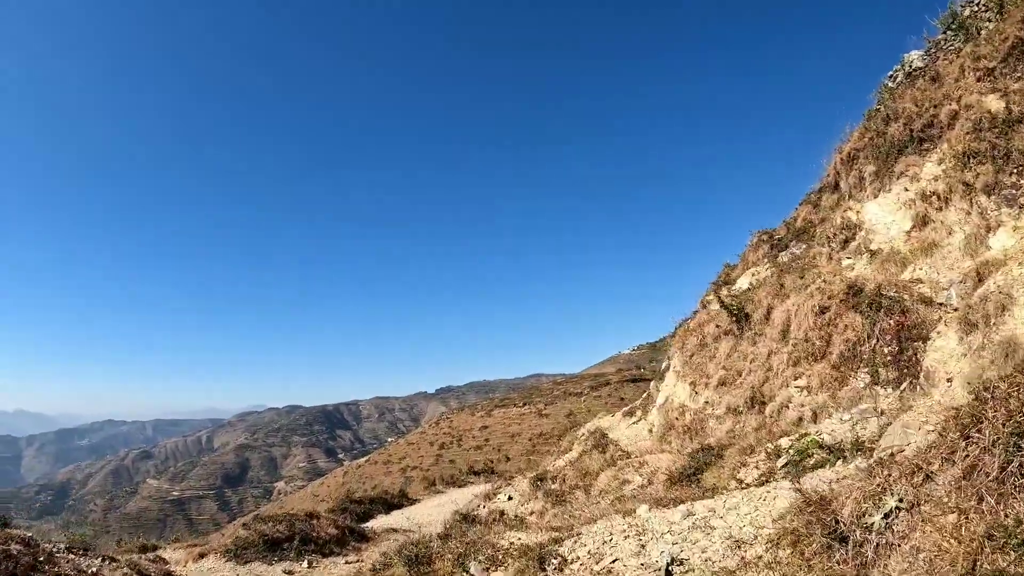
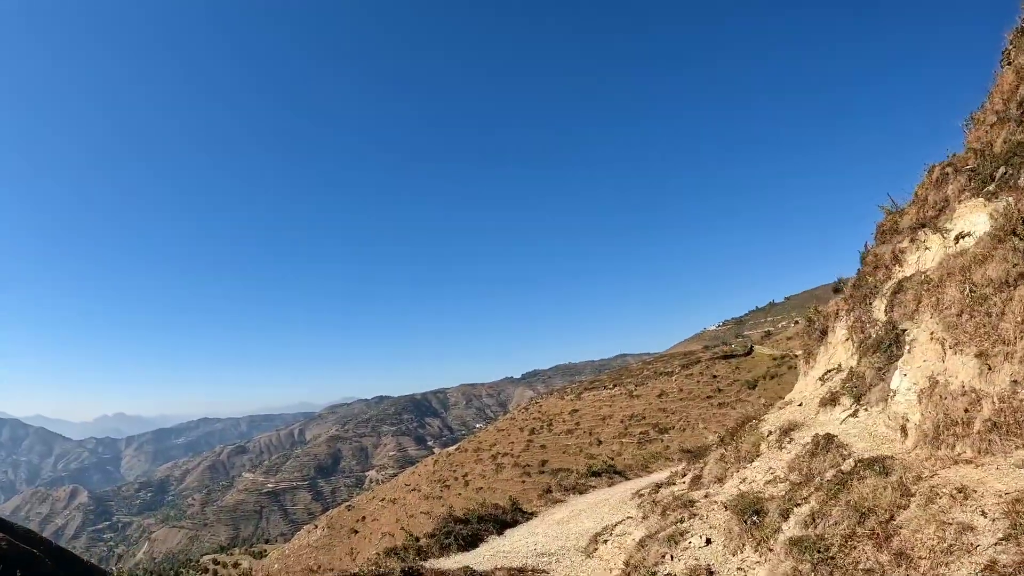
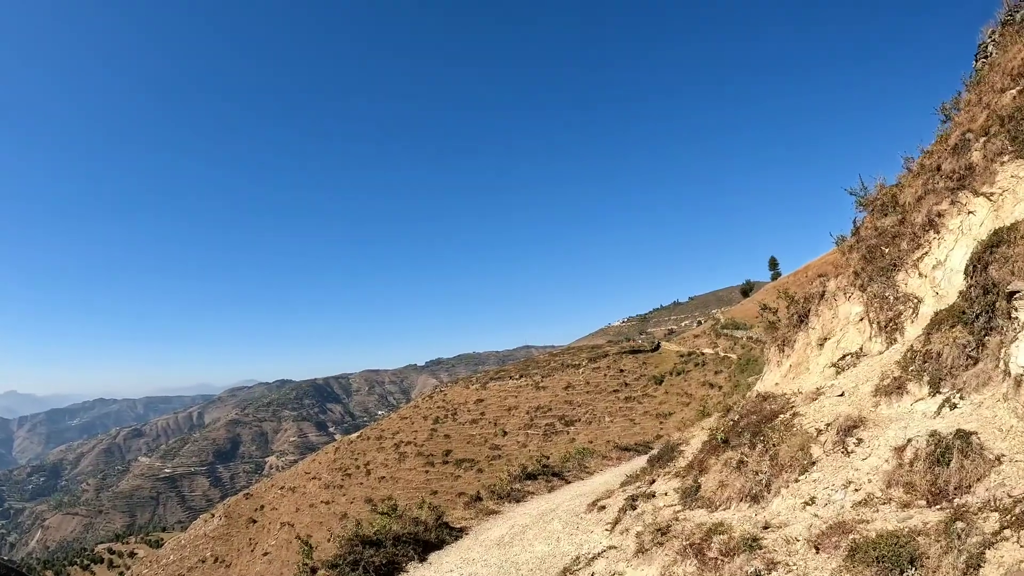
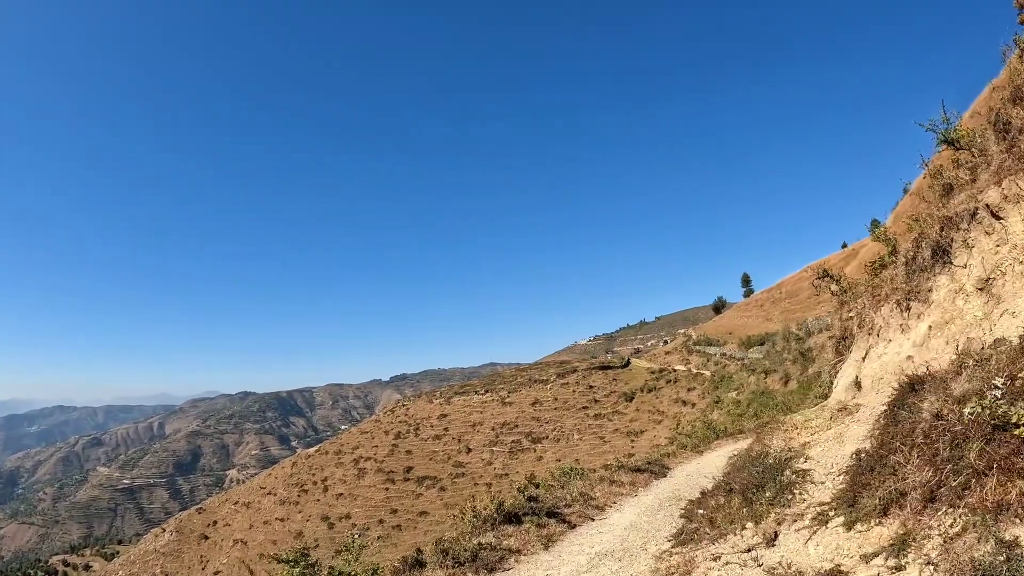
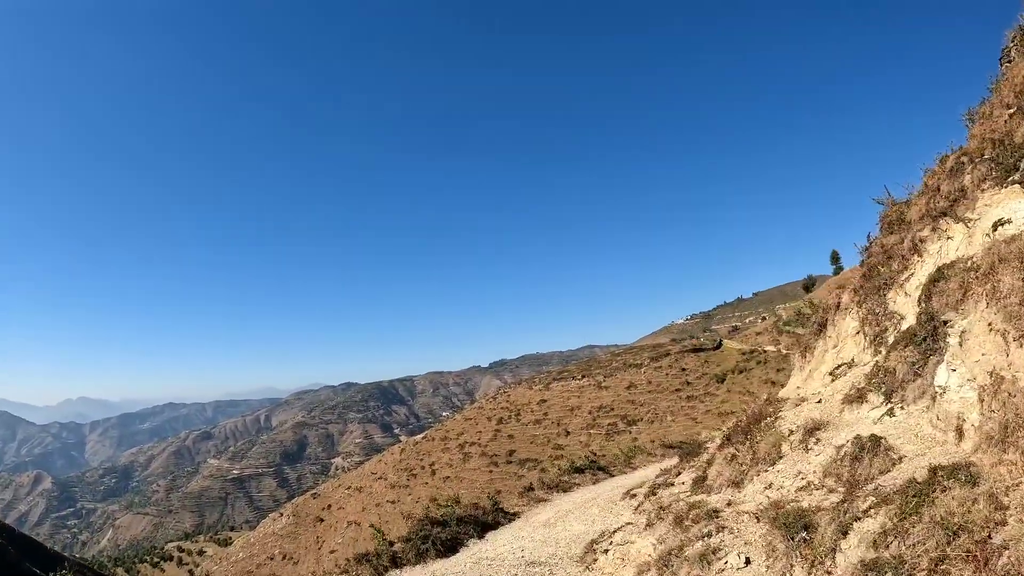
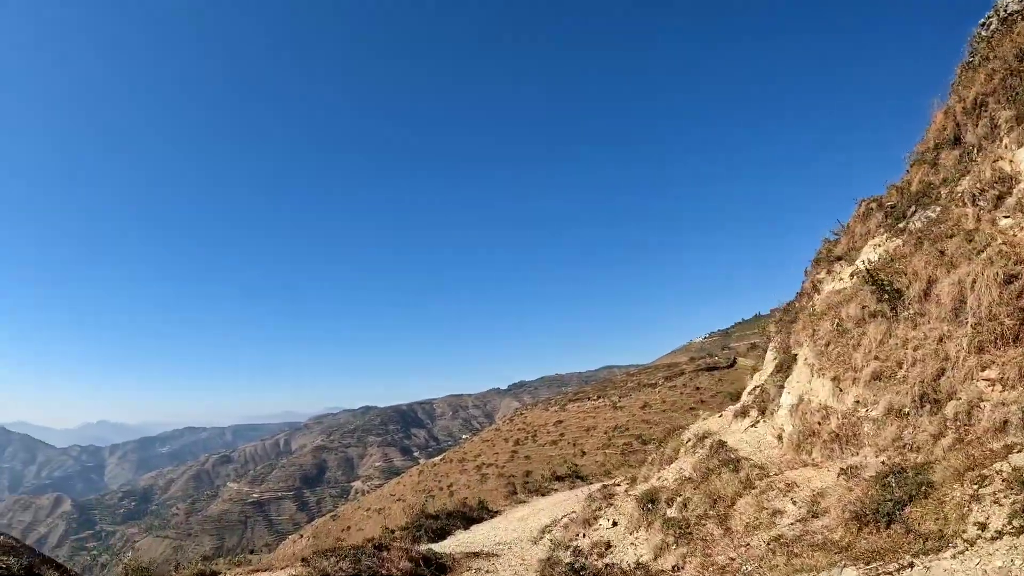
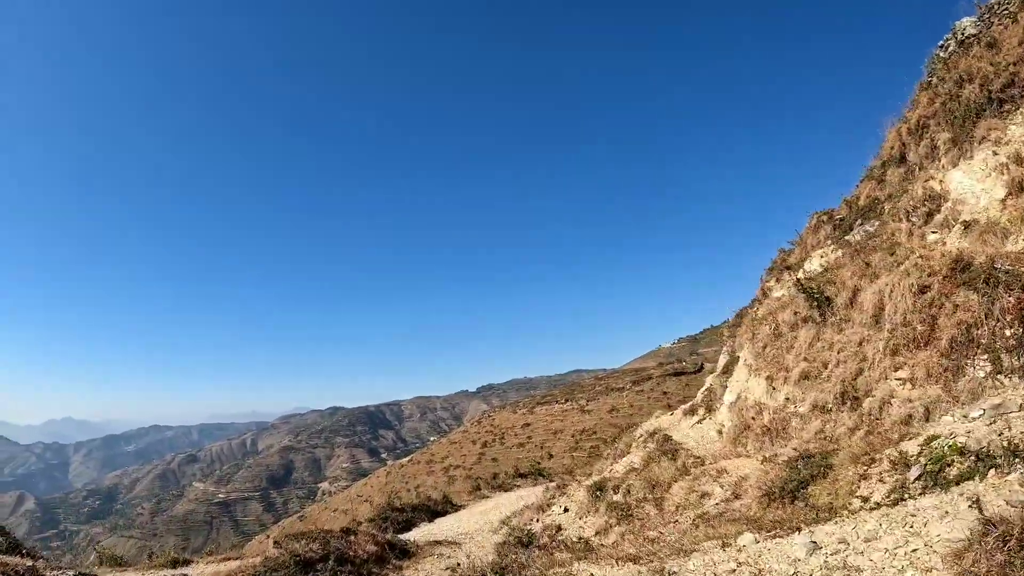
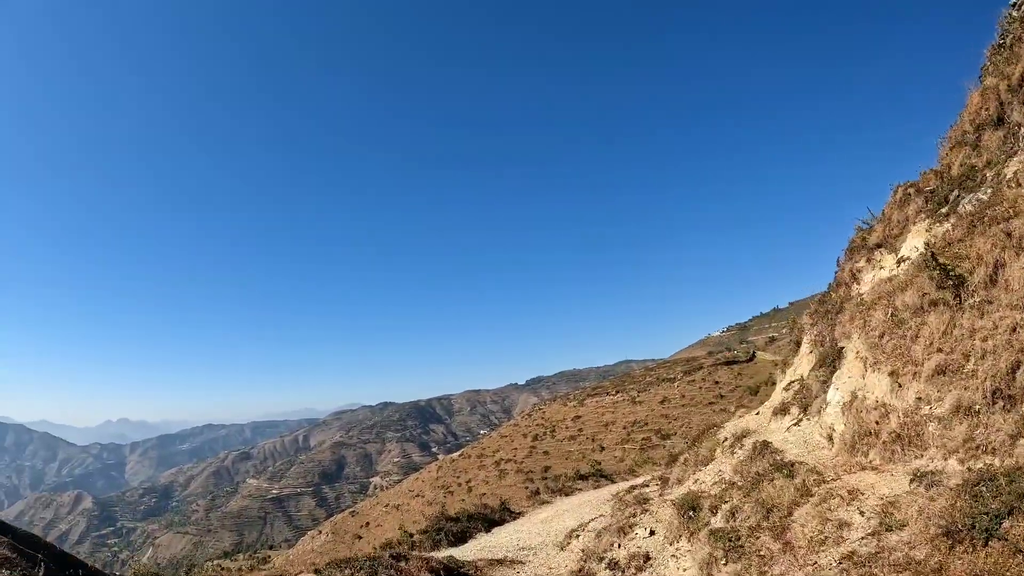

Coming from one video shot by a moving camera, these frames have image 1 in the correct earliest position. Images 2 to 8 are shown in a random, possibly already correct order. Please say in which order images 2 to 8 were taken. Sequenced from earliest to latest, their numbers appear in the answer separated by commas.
7, 6, 8, 2, 5, 3, 4
